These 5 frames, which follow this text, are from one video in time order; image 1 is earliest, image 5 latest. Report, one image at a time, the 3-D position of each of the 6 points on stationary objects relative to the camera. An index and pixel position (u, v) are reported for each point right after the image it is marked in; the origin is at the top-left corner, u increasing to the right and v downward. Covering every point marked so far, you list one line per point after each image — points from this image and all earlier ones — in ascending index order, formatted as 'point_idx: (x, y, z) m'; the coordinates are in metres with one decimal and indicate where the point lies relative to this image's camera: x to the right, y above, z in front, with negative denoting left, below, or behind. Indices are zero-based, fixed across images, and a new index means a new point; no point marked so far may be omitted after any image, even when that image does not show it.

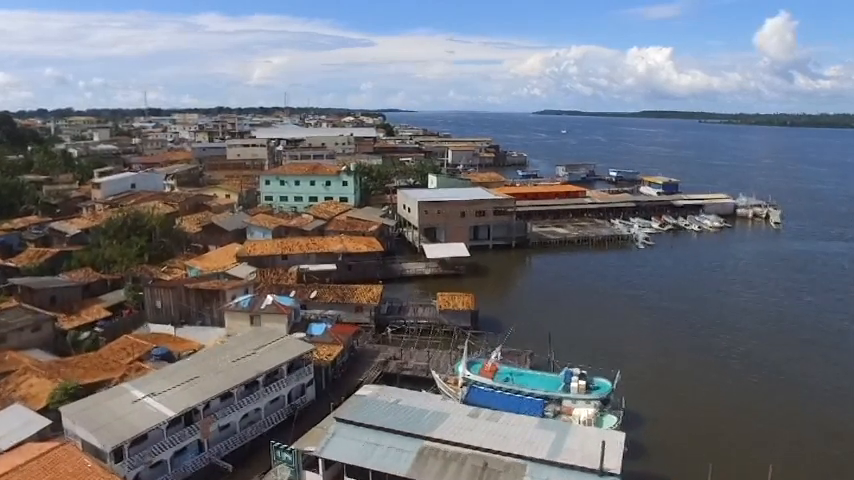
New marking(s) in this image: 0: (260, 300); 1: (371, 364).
0: (-5.1, -1.8, +19.9) m
1: (-1.7, -3.7, +19.7) m
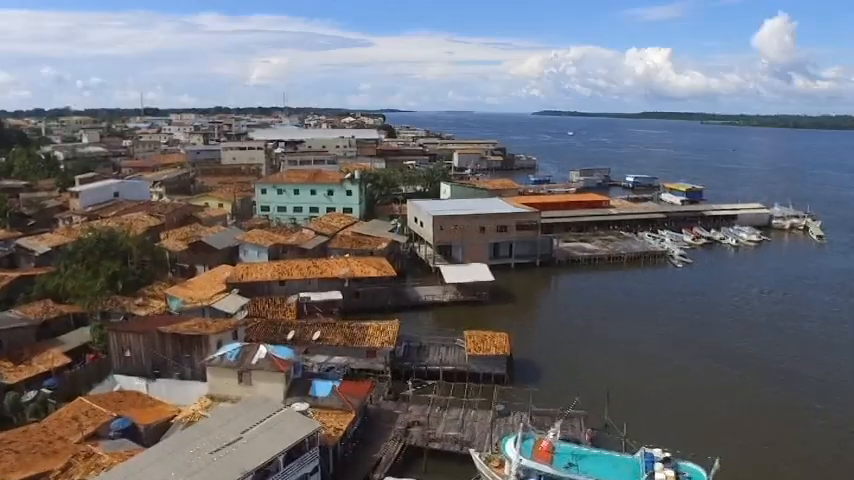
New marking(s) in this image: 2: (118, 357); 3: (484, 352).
0: (-4.3, -2.7, +15.9) m
1: (-0.9, -4.7, +15.8) m
2: (-8.3, -3.2, +17.5) m
3: (+1.7, -3.4, +19.6) m
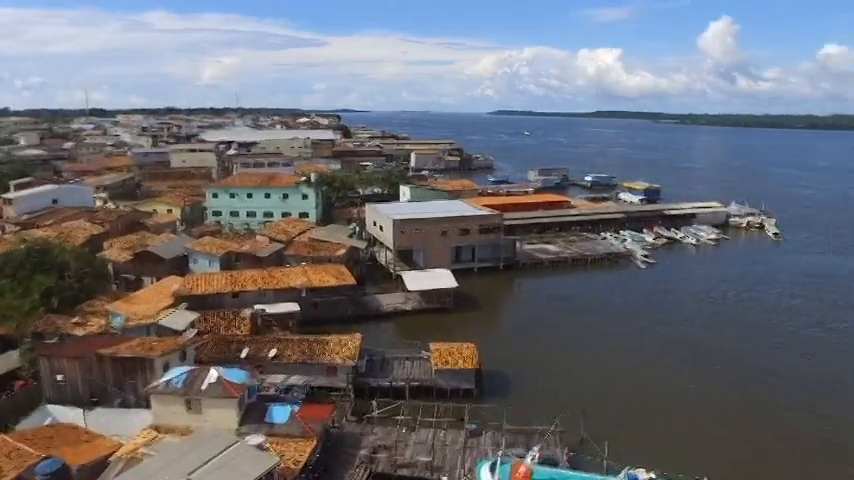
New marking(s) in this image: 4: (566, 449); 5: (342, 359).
0: (-5.0, -3.0, +14.6) m
1: (-1.6, -4.9, +14.6) m
2: (-9.2, -3.5, +15.8) m
3: (+0.7, -3.6, +18.6) m
4: (+3.2, -4.9, +15.1) m
5: (-2.4, -3.4, +18.4) m
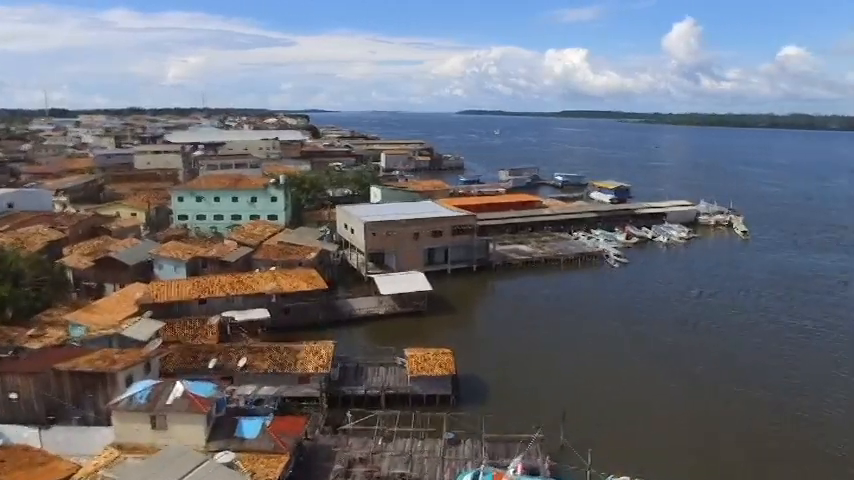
0: (-5.5, -3.2, +13.9) m
1: (-2.1, -5.0, +14.0) m
2: (-9.7, -3.7, +14.9) m
3: (0.0, -3.7, +18.2) m
4: (+2.7, -5.0, +14.8) m
5: (-3.1, -3.5, +17.8) m
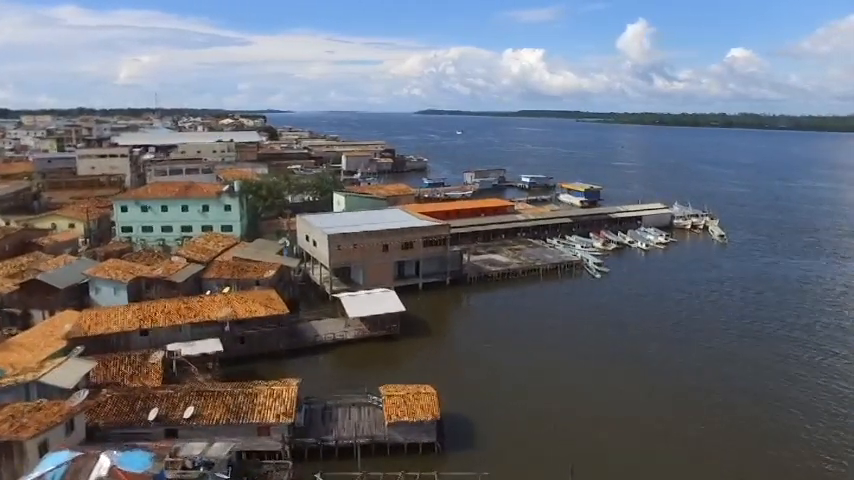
0: (-5.7, -3.8, +11.0) m
1: (-2.3, -5.6, +11.4) m
2: (-10.0, -4.4, +11.9) m
3: (-0.5, -4.3, +15.7) m
4: (+2.5, -5.5, +12.5) m
5: (-3.5, -4.1, +15.1) m
